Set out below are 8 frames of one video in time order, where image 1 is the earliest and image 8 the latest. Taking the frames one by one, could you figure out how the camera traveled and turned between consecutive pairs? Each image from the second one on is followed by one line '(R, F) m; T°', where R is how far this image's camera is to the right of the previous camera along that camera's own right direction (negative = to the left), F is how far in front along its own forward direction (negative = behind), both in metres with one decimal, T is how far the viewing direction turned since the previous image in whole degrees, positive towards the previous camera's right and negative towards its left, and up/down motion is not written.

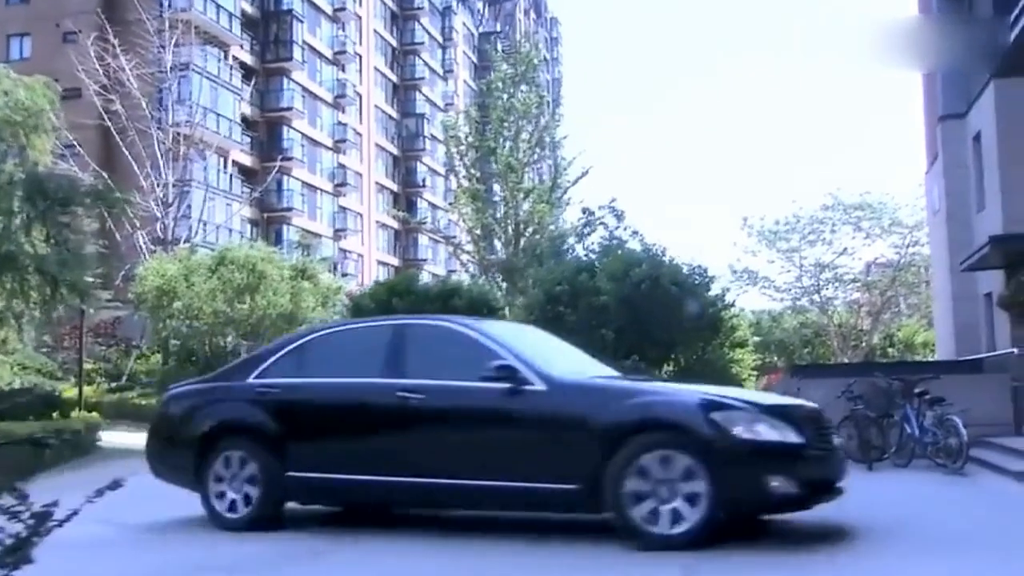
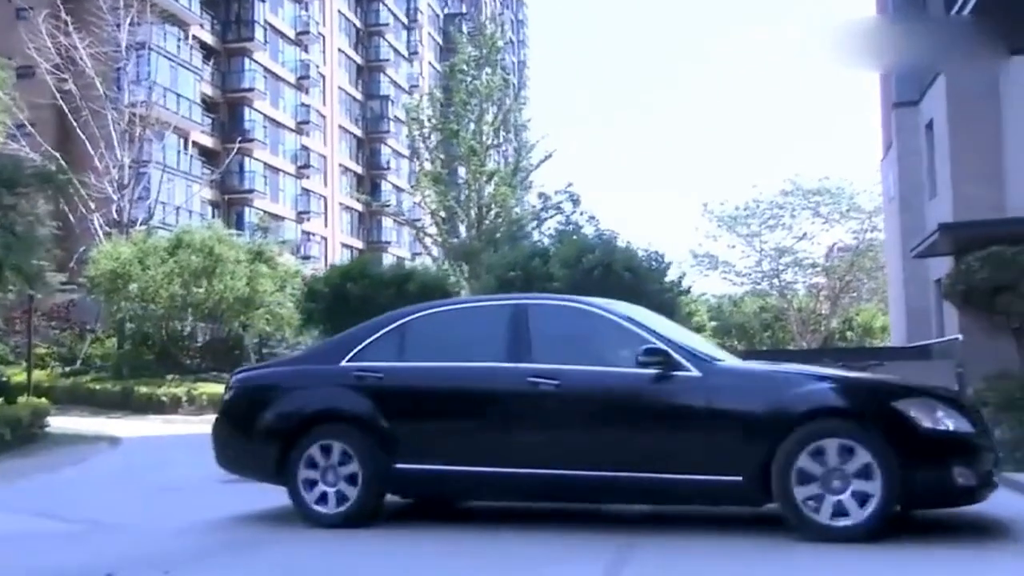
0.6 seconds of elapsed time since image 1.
(-1.6, +0.6) m; +3°
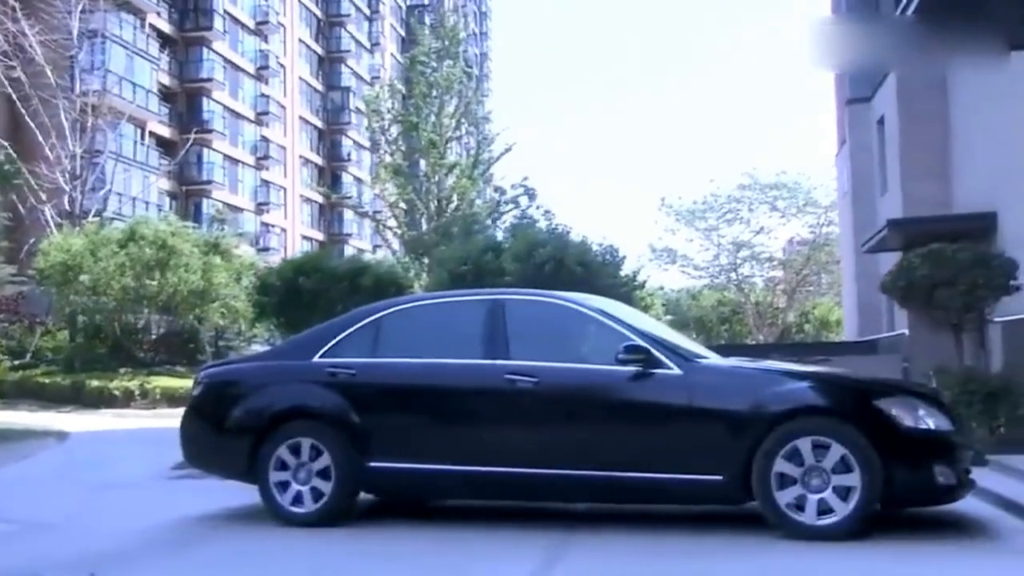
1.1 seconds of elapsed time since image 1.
(-0.2, +0.2) m; +2°
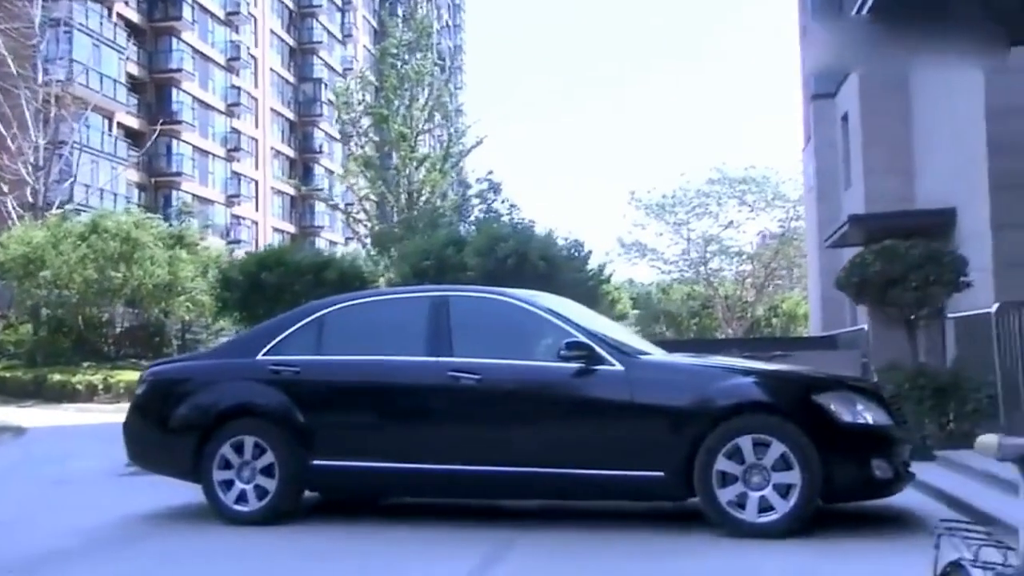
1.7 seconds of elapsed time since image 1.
(+0.2, 0.0) m; +1°
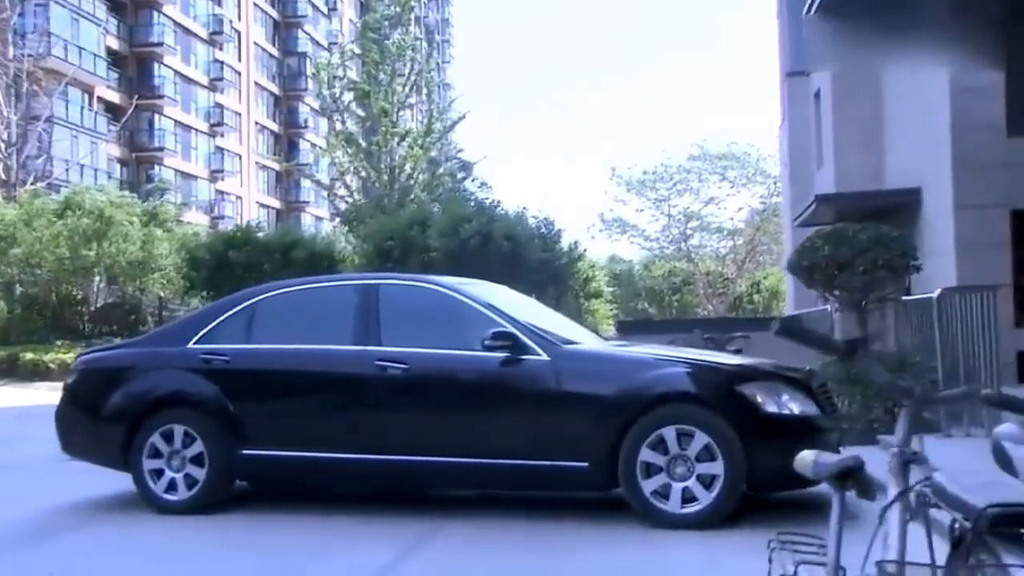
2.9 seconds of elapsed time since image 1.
(+0.5, +0.1) m; +1°
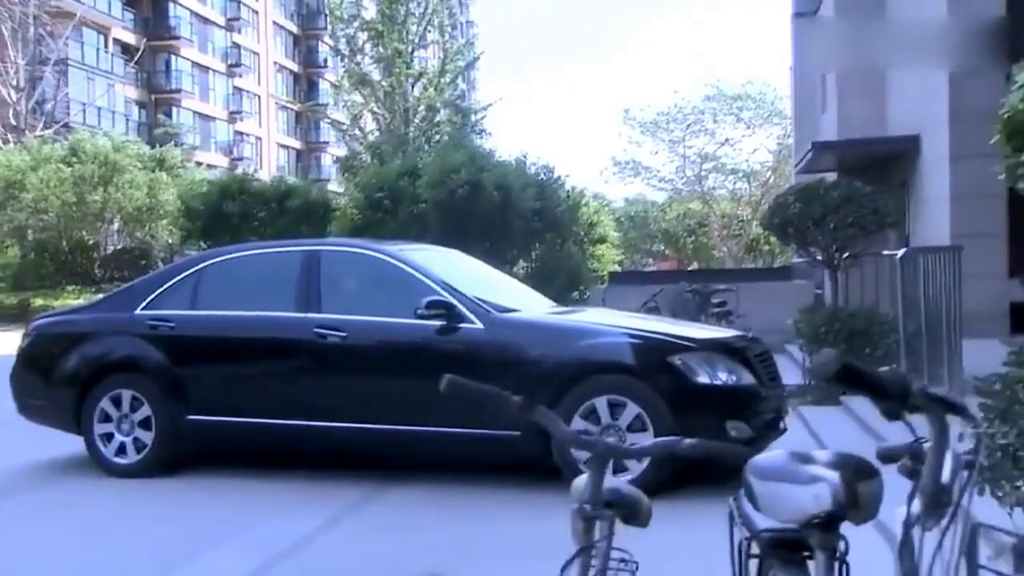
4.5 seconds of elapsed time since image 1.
(+0.6, +0.1) m; -1°
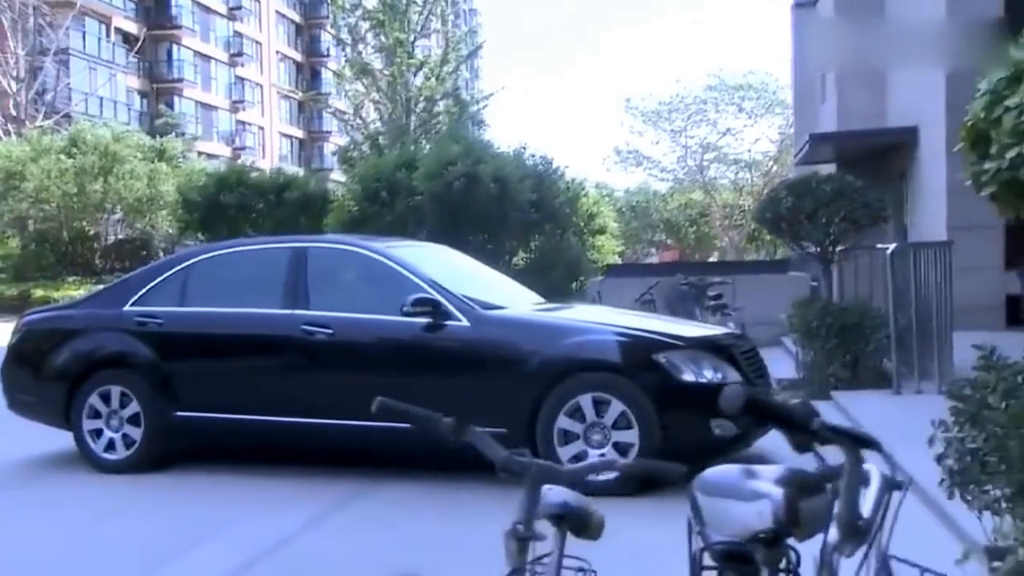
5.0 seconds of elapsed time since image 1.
(+0.1, 0.0) m; 0°
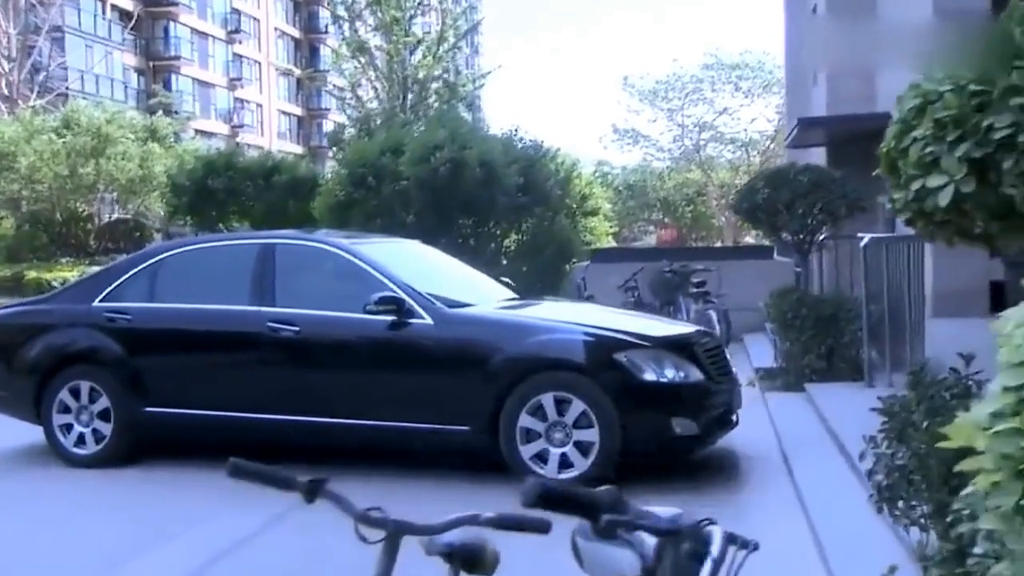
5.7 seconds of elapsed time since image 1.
(+0.3, 0.0) m; 0°
